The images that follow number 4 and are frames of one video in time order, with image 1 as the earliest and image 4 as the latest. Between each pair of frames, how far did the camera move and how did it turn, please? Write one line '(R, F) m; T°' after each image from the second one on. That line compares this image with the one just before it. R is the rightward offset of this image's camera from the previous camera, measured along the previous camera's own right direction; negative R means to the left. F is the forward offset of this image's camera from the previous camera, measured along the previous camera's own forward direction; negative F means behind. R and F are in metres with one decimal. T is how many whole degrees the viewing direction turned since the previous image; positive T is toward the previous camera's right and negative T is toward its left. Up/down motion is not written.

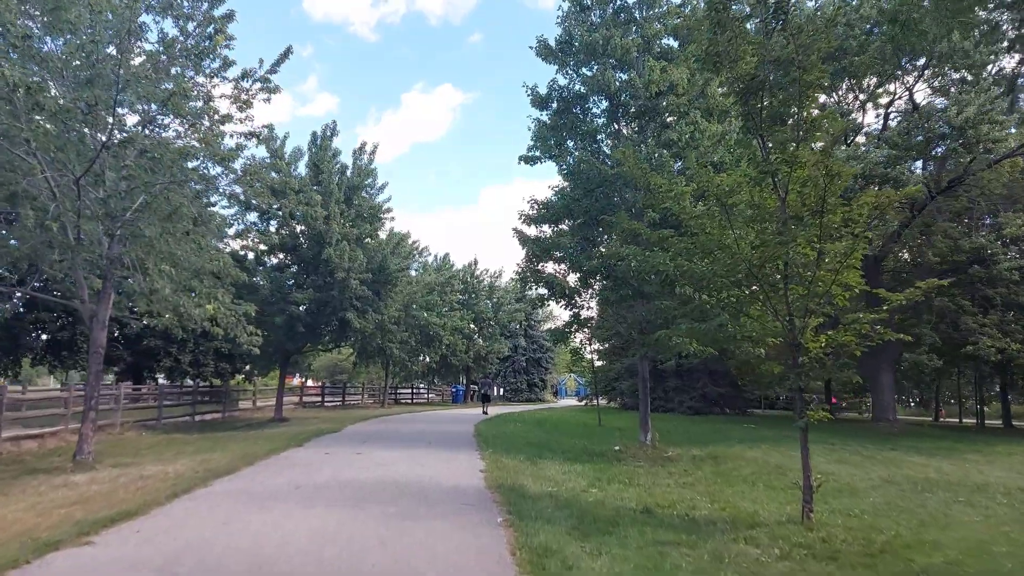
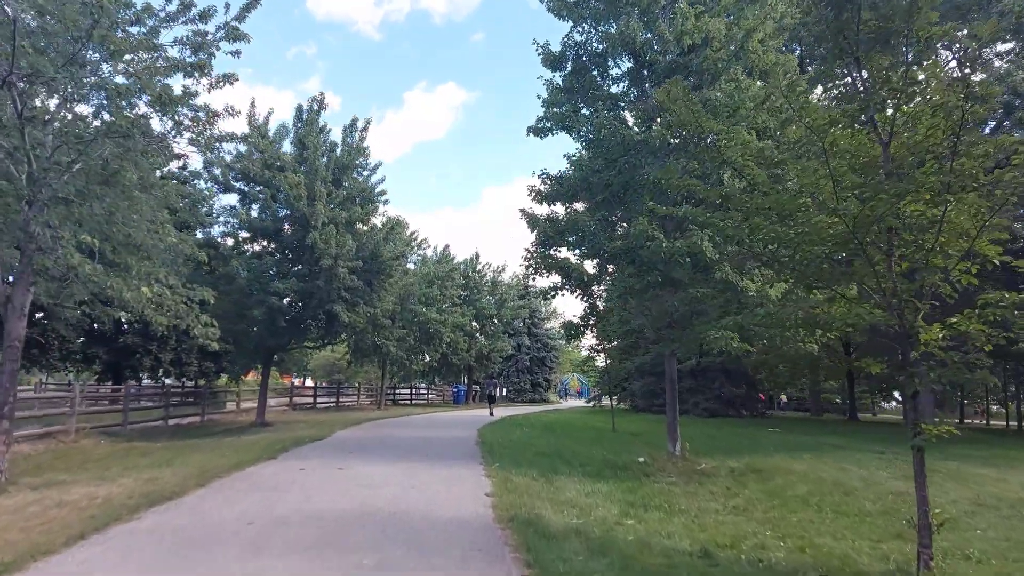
(-0.1, +2.3) m; 0°
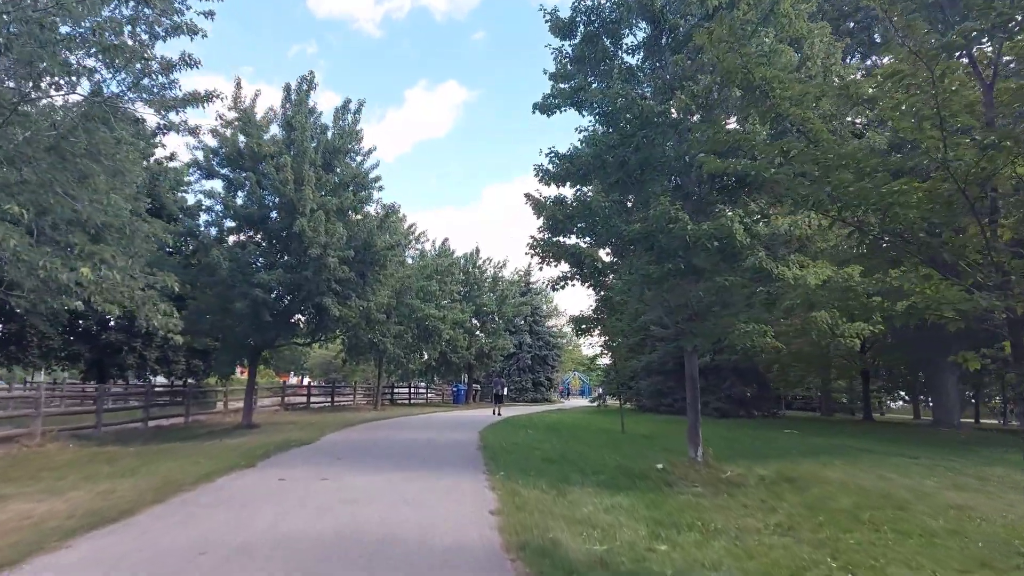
(-0.1, +1.4) m; 0°
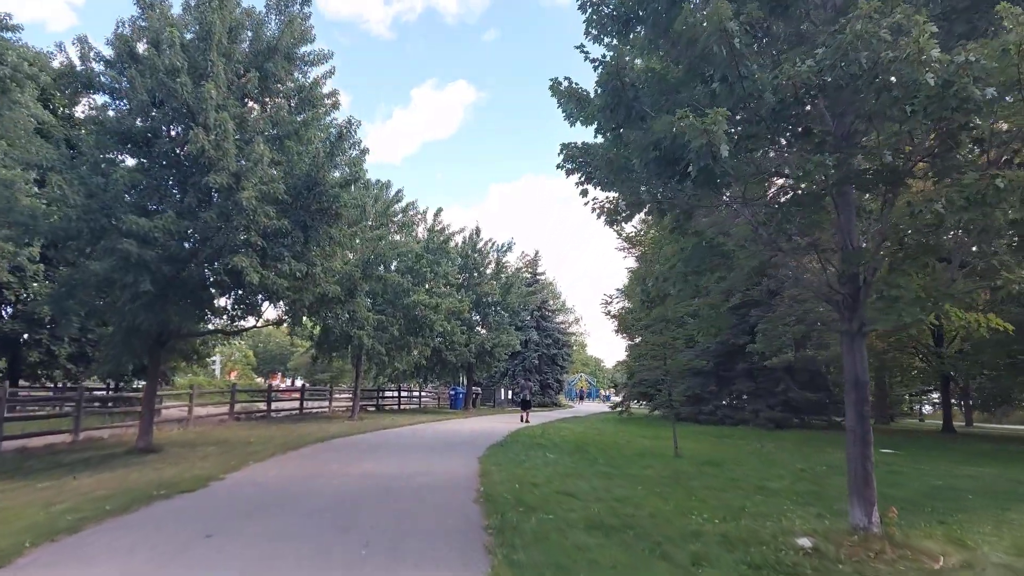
(-0.2, +6.2) m; 0°
